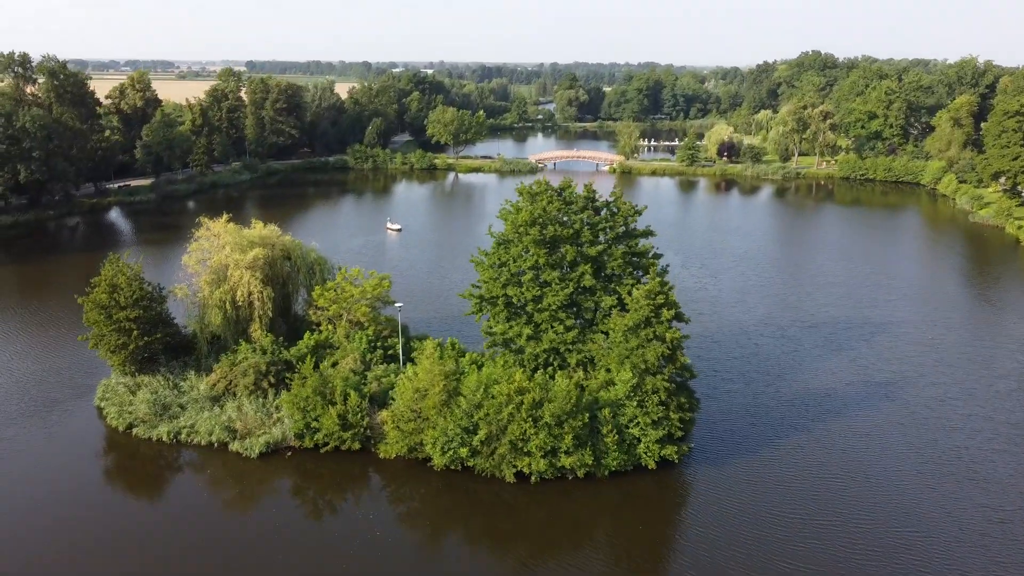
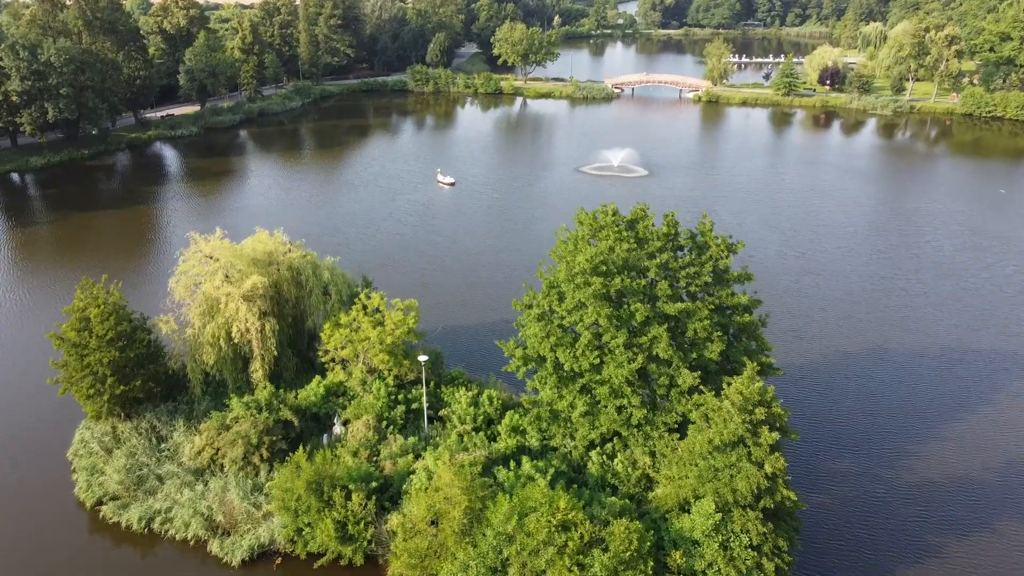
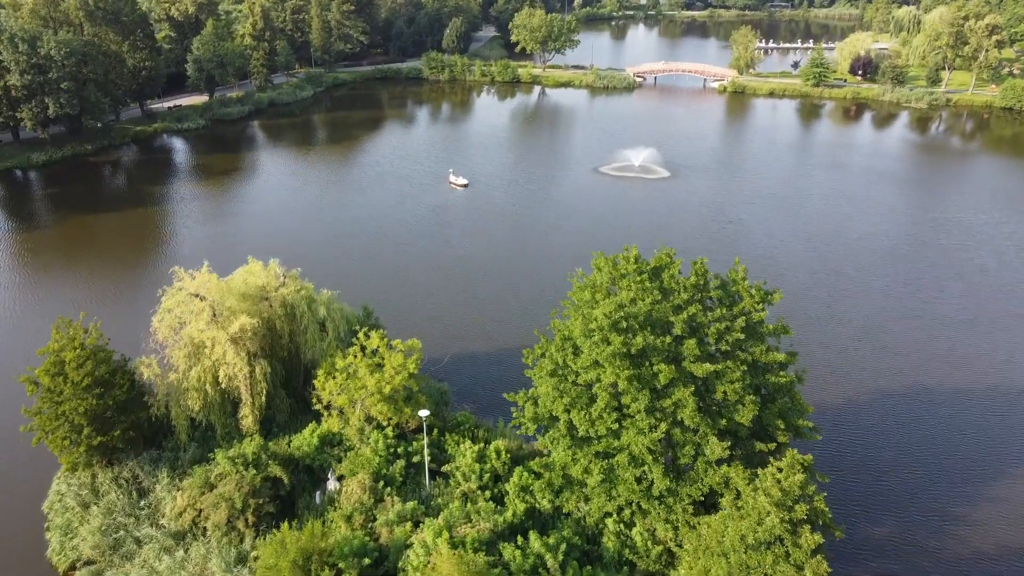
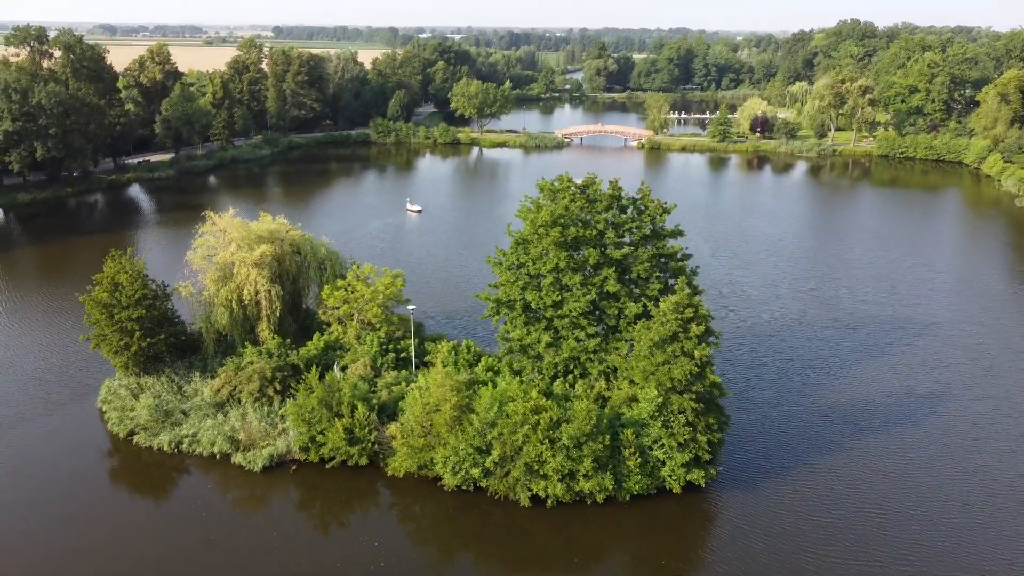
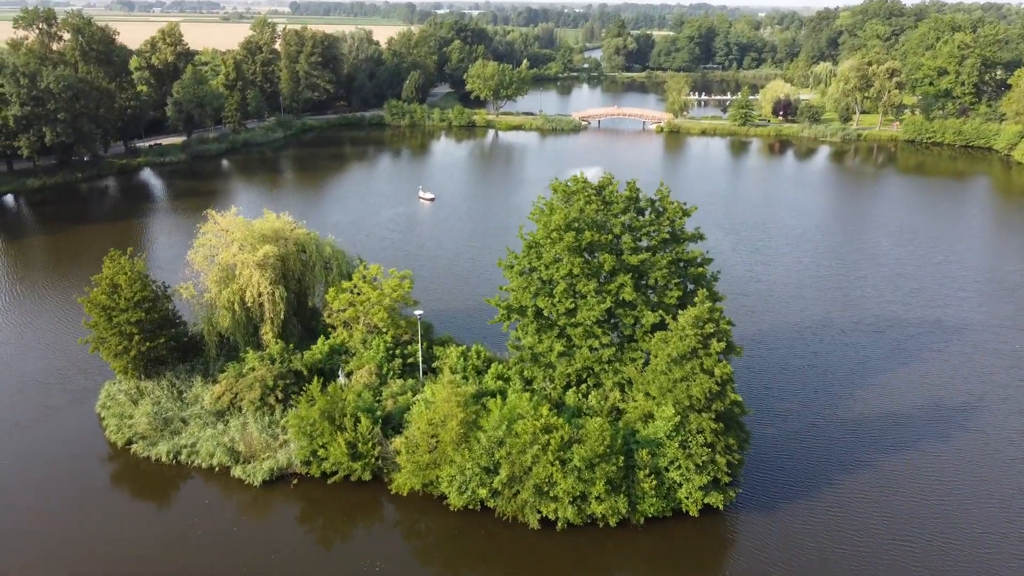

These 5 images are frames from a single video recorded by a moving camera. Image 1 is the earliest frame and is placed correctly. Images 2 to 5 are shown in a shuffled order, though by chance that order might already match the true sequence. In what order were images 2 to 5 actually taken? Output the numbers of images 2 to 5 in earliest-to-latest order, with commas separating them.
4, 5, 2, 3
